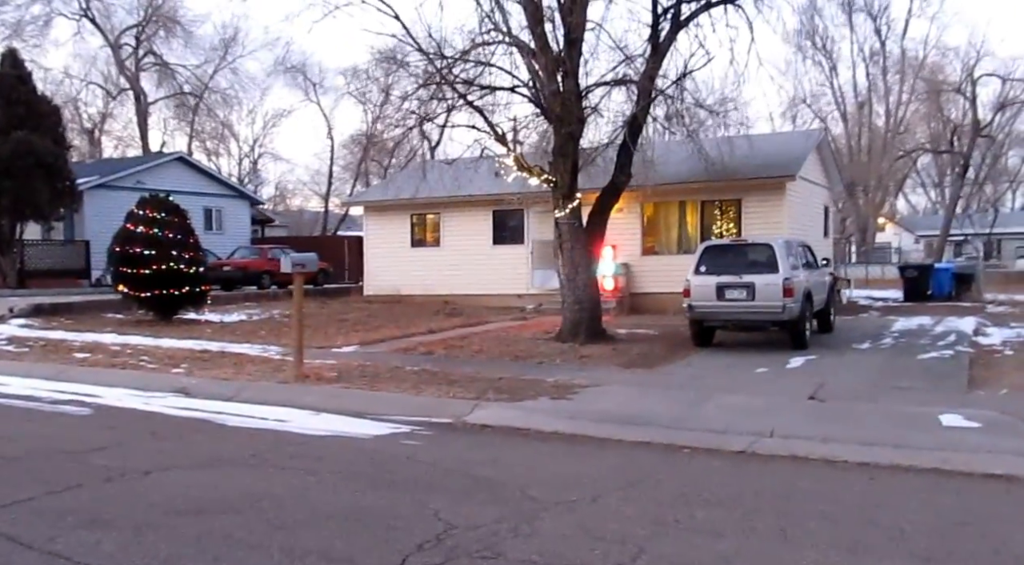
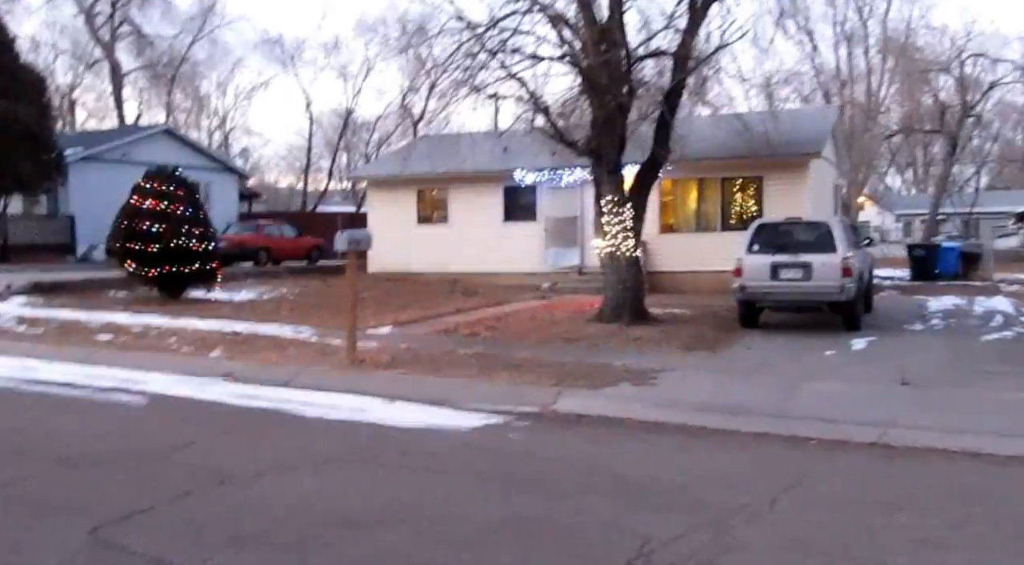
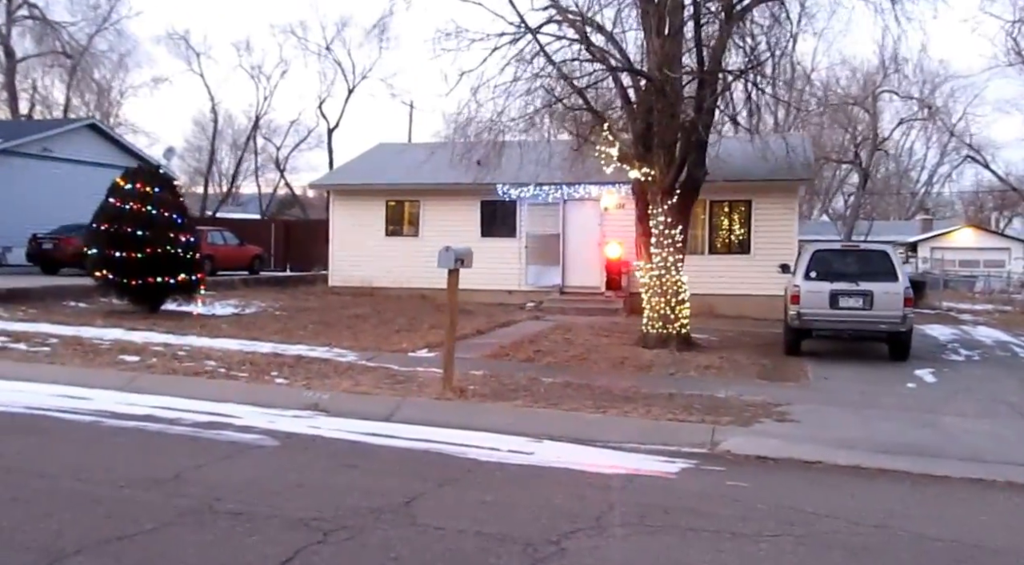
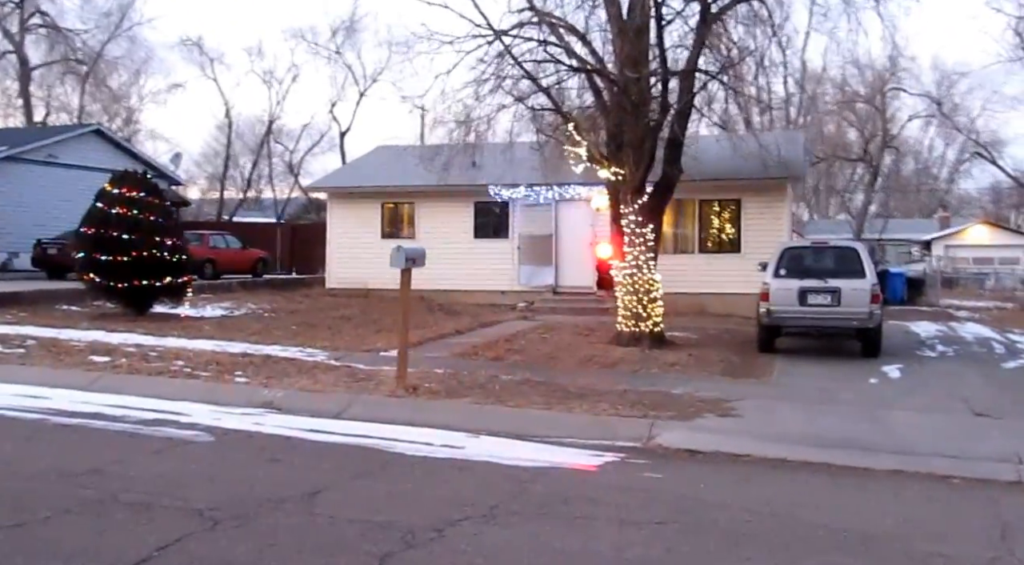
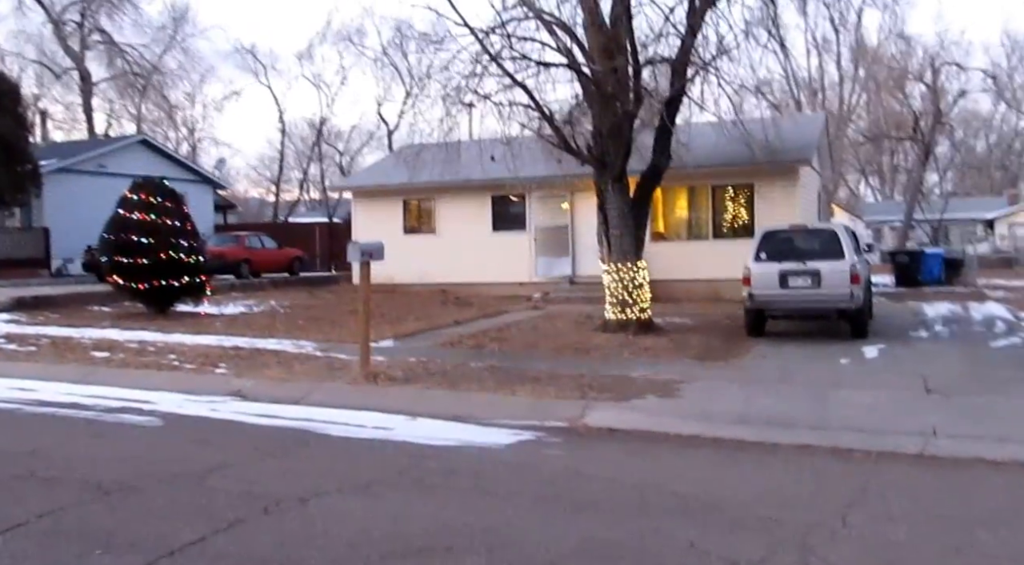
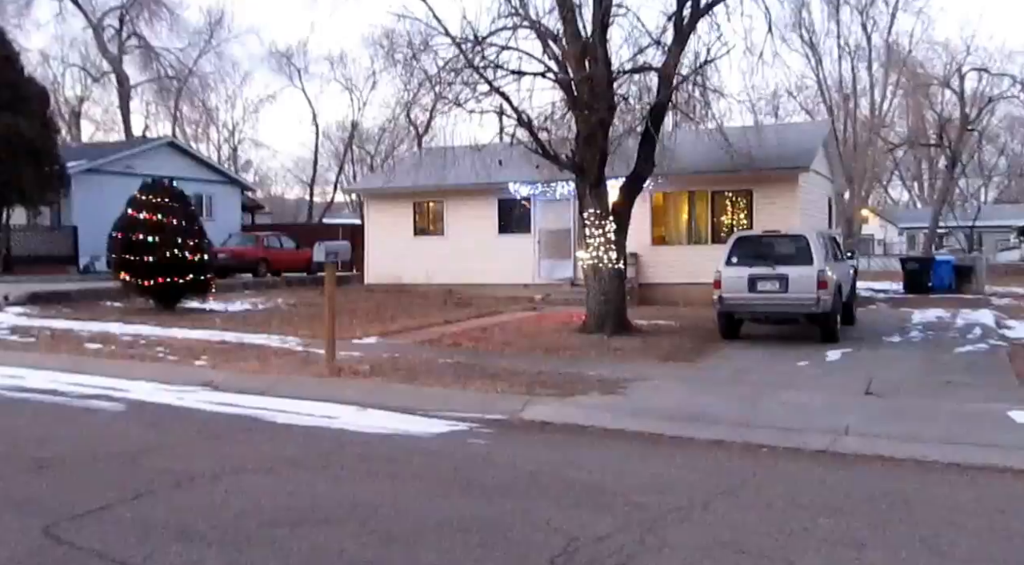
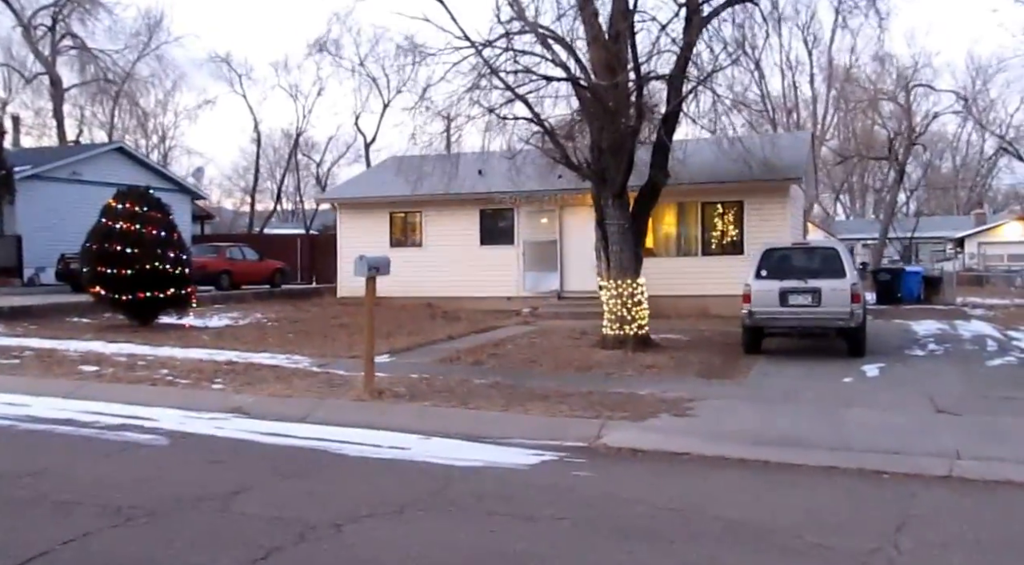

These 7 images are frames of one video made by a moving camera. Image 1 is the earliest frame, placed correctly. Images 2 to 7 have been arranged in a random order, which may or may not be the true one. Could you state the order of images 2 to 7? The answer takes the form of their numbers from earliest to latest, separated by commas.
6, 2, 5, 7, 4, 3
